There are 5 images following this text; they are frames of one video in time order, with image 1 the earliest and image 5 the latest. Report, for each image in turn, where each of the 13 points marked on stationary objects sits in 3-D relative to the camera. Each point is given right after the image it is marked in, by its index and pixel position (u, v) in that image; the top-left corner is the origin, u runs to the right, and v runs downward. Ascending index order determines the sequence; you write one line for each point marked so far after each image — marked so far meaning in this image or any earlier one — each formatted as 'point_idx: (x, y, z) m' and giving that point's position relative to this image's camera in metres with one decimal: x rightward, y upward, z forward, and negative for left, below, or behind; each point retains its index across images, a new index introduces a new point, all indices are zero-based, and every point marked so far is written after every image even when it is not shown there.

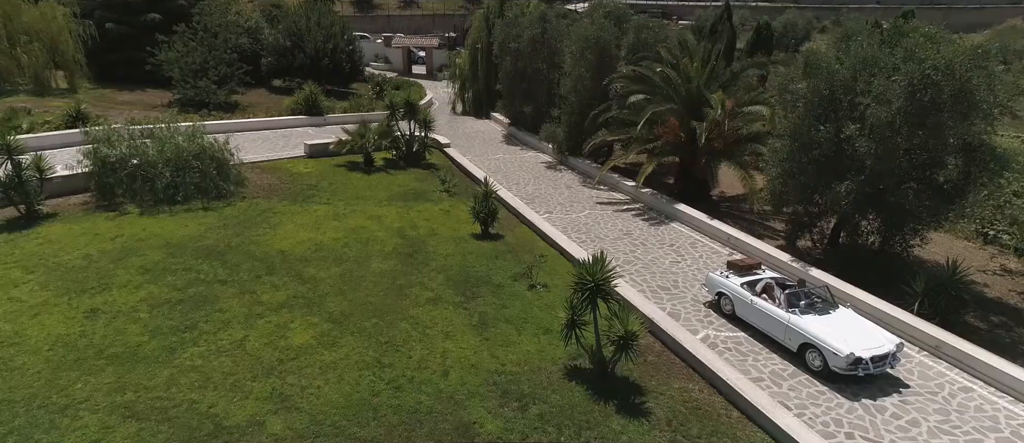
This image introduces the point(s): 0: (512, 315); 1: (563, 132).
0: (0.0, -1.6, +9.8) m
1: (+1.8, +3.1, +19.4) m
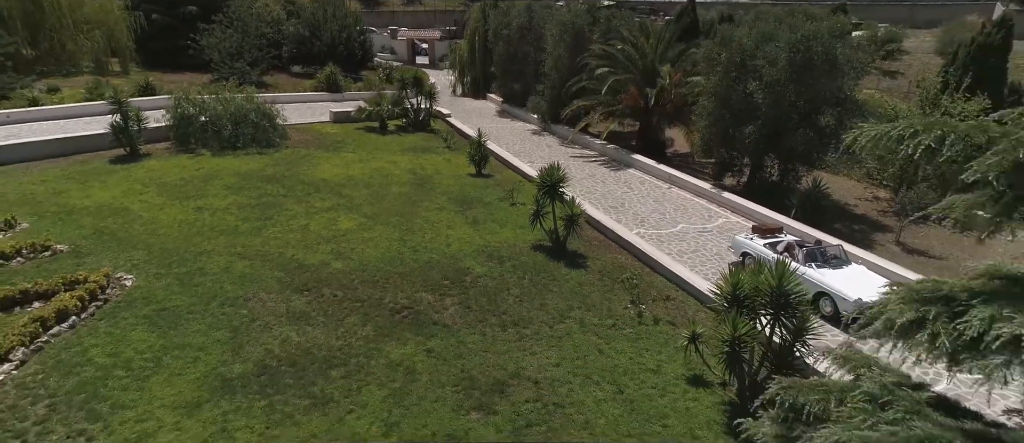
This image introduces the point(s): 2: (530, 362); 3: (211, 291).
0: (-0.3, +0.2, +13.7) m
1: (+1.5, +4.9, +23.3) m
2: (+0.4, -2.1, +8.2) m
3: (-5.1, -1.2, +9.6) m
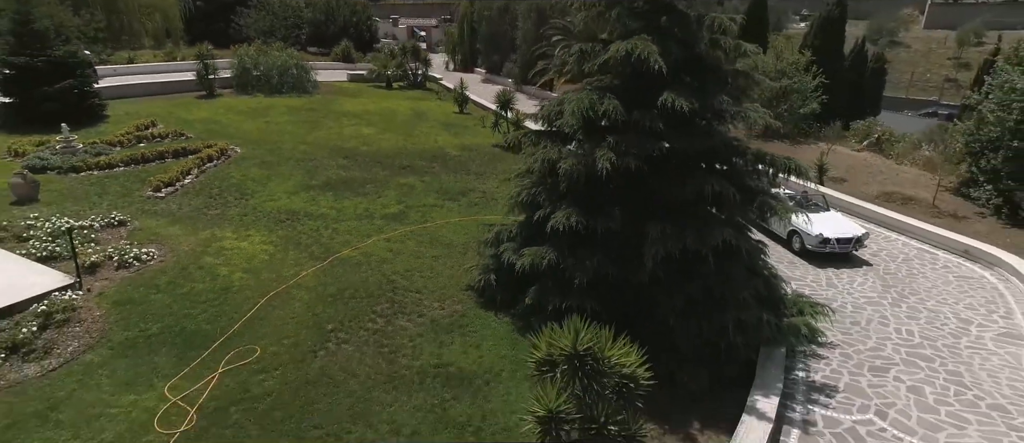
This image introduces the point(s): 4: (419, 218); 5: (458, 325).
0: (-1.4, +3.2, +19.9) m
1: (+0.3, +7.9, +29.5) m
2: (-0.7, +0.9, +14.4) m
3: (-6.2, +1.8, +15.8) m
4: (-2.0, +0.1, +12.1) m
5: (-0.8, -1.6, +8.6) m
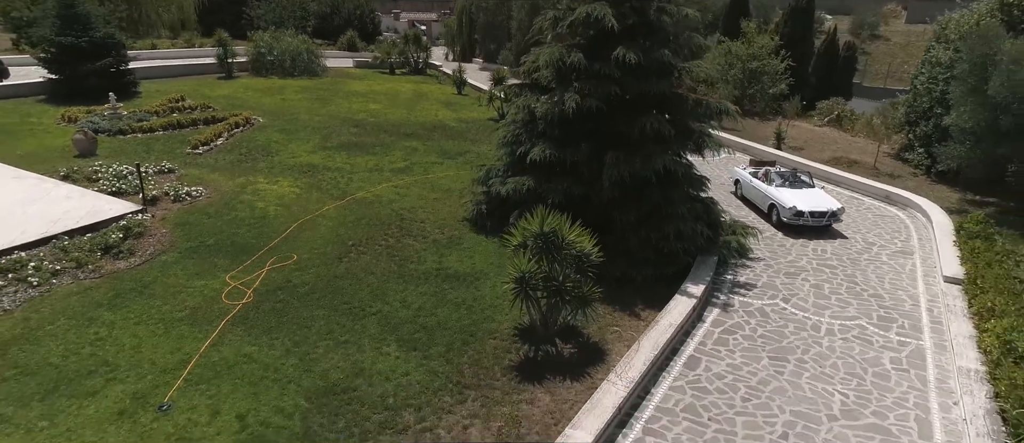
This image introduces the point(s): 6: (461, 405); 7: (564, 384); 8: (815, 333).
0: (-1.7, +4.4, +21.9) m
1: (+0.1, +9.1, +31.5) m
2: (-1.0, +2.1, +16.4) m
3: (-6.5, +3.0, +17.8) m
4: (-2.3, +1.3, +14.1) m
5: (-1.1, -0.4, +10.6) m
6: (-0.6, -2.2, +6.8) m
7: (+0.7, -2.0, +7.2) m
8: (+4.4, -1.6, +8.3) m
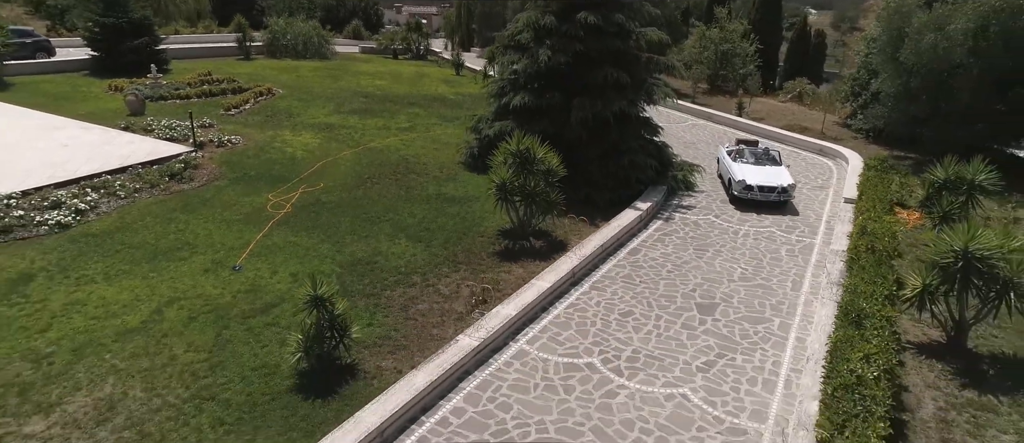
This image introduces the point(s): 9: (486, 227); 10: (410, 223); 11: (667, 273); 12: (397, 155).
0: (-2.0, +5.8, +24.2) m
1: (-0.2, +10.6, +33.7) m
2: (-1.3, +3.5, +18.7) m
3: (-6.8, +4.4, +20.1) m
4: (-2.6, +2.6, +16.4) m
5: (-1.4, +1.0, +12.9) m
6: (-0.9, -0.8, +9.1) m
7: (+0.4, -0.7, +9.5) m
8: (+4.1, -0.2, +10.6) m
9: (-0.5, -0.1, +10.6) m
10: (-1.9, 0.0, +10.6) m
11: (+2.5, -0.8, +9.2) m
12: (-2.8, +1.6, +14.2) m
